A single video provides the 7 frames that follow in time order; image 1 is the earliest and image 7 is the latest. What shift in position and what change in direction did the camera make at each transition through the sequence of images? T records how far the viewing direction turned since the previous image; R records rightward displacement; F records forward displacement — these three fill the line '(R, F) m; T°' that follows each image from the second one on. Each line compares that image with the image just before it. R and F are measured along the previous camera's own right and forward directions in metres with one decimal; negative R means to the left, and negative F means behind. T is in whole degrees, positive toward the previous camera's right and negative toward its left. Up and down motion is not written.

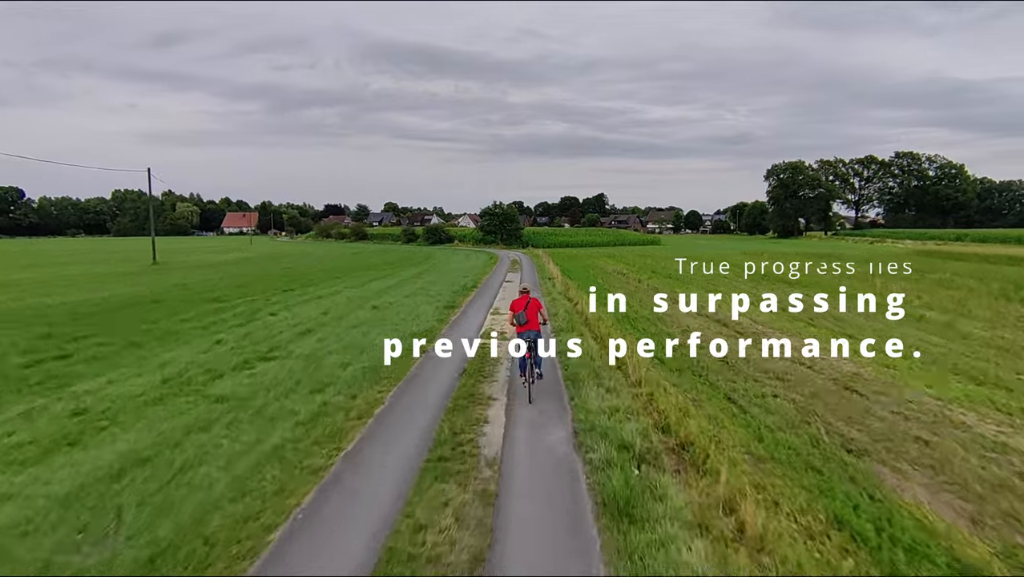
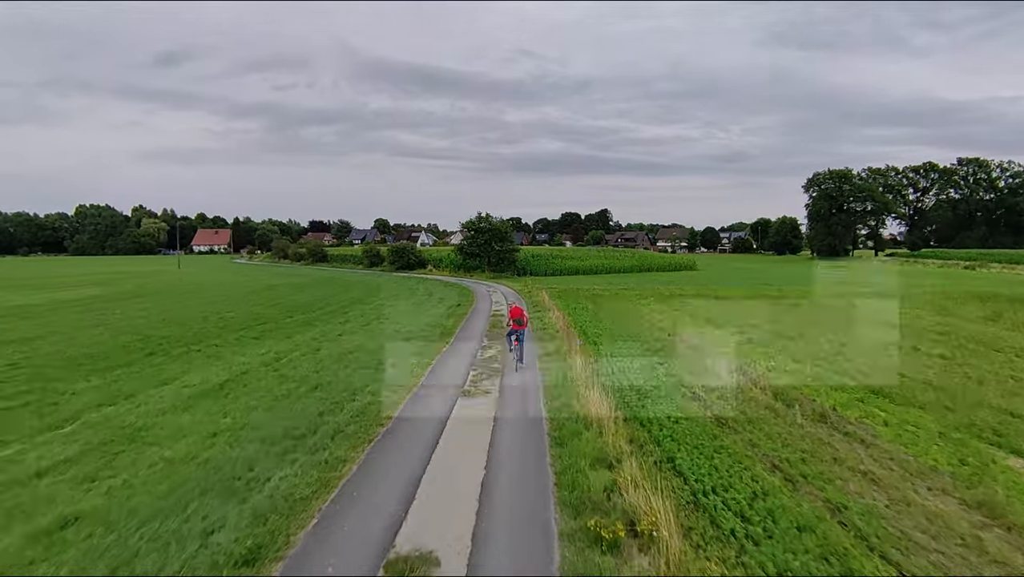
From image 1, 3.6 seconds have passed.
(+0.9, +23.1) m; 0°
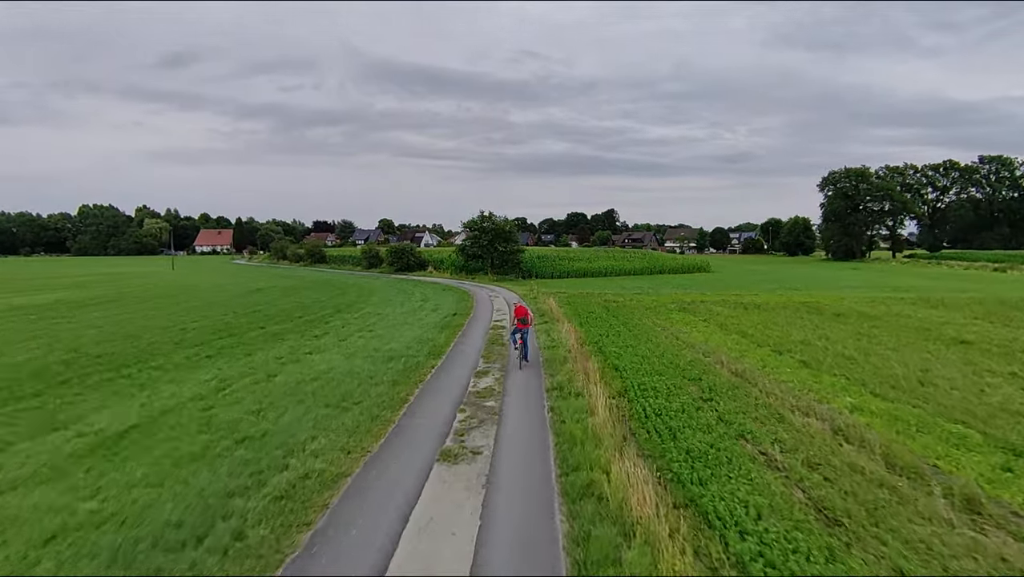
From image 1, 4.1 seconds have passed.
(+0.1, +3.4) m; -1°
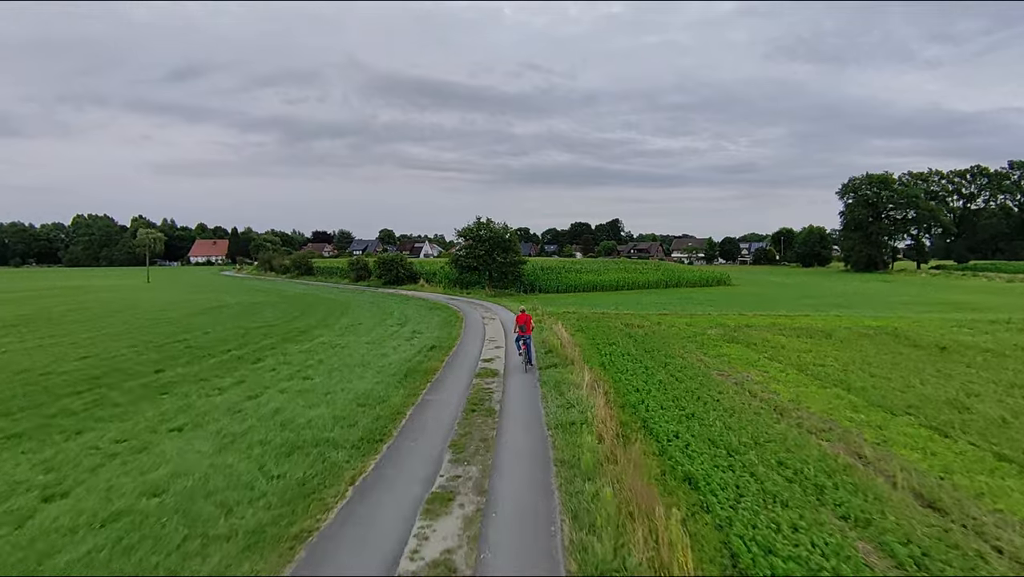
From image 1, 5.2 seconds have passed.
(+0.2, +6.5) m; 0°
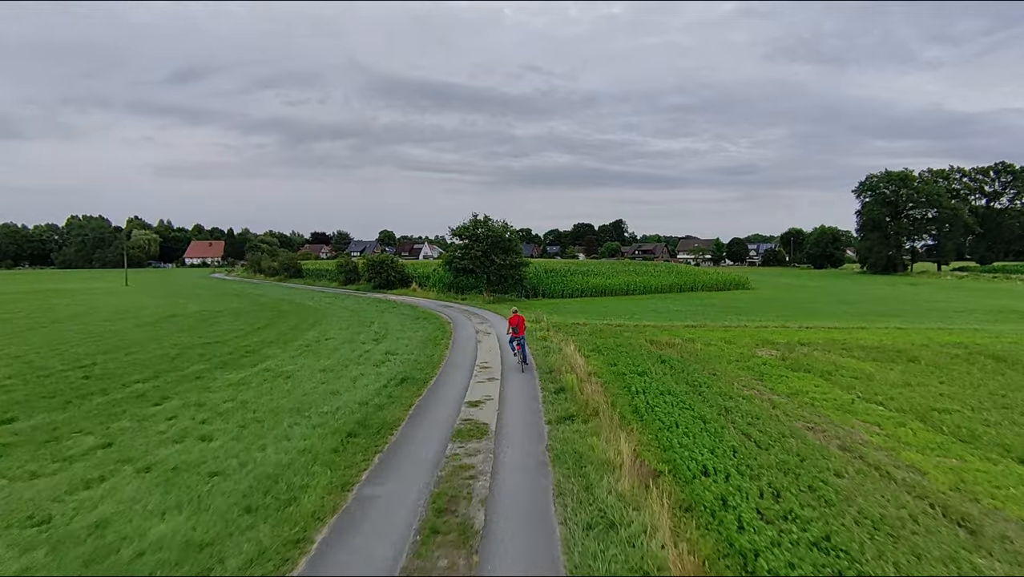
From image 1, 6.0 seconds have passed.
(+0.1, +4.9) m; 0°
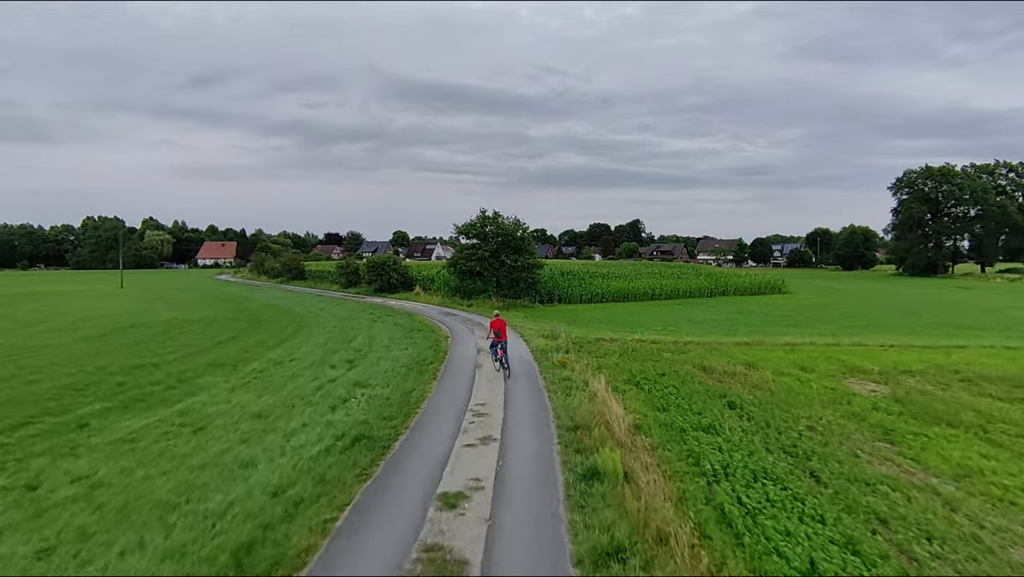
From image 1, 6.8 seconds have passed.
(+0.2, +4.8) m; -2°
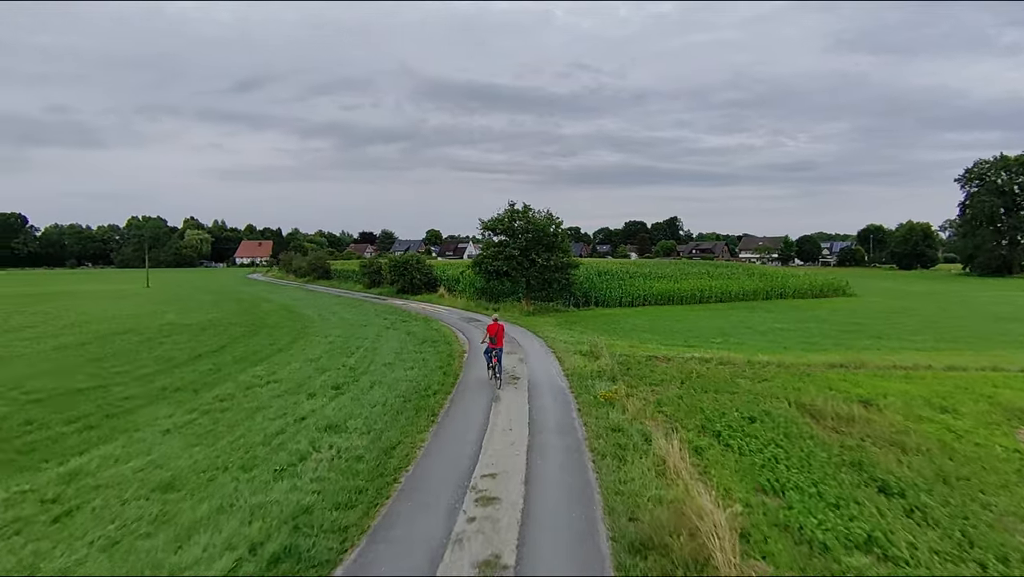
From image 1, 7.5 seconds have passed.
(+0.1, +4.1) m; -4°
